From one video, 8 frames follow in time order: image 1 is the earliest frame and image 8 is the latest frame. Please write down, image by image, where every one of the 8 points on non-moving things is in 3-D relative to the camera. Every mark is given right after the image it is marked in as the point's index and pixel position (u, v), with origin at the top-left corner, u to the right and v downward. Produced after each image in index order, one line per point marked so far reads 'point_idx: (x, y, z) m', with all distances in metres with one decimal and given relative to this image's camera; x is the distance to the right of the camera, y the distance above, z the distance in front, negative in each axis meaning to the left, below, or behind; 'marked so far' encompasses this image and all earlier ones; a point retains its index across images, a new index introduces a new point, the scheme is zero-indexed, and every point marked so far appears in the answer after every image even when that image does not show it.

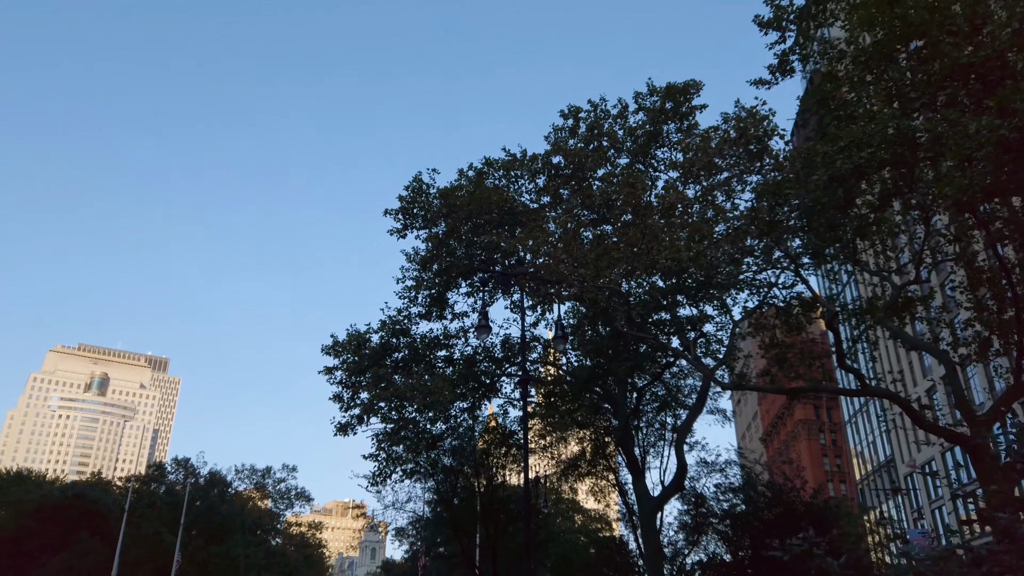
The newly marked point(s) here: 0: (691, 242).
0: (+4.3, +1.1, +17.9) m
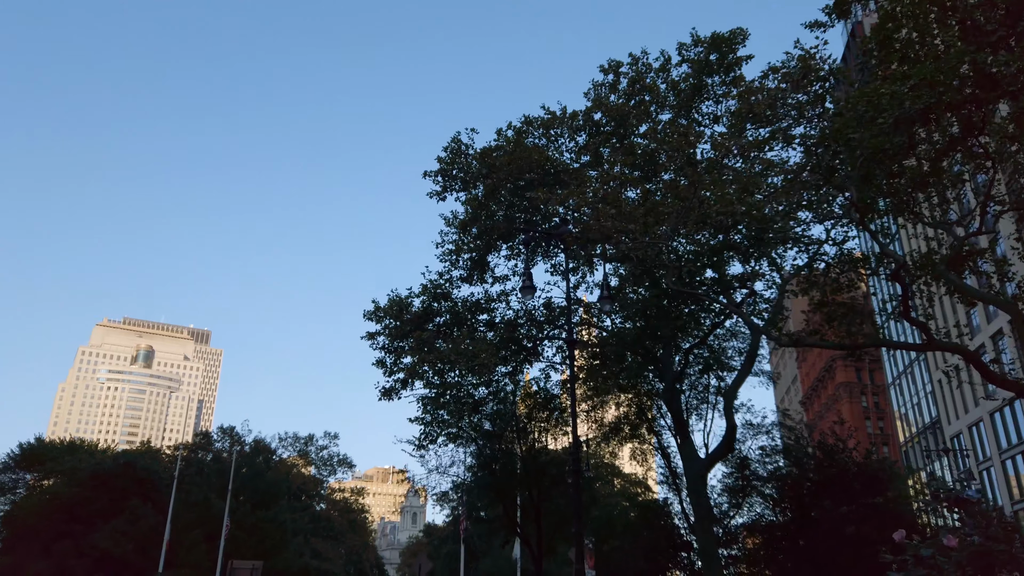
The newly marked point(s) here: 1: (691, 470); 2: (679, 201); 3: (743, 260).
0: (+5.2, +2.1, +17.3) m
1: (+4.6, -4.6, +19.7) m
2: (+4.1, +2.1, +18.4) m
3: (+5.9, +0.7, +19.6) m
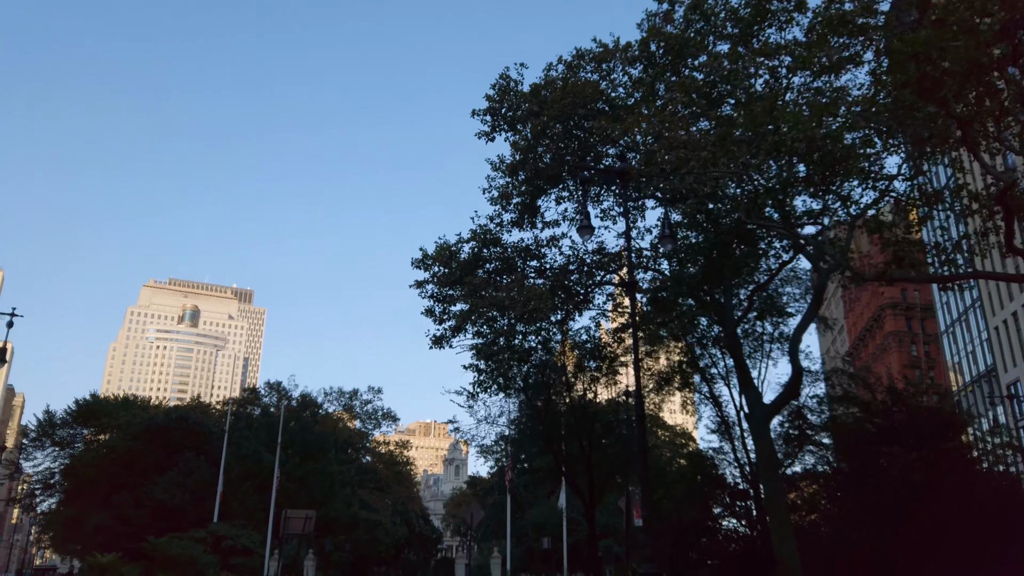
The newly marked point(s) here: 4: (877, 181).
0: (+6.4, +3.5, +16.2) m
1: (+6.0, -3.1, +19.0) m
2: (+5.3, +3.5, +17.3) m
3: (+7.2, +2.2, +18.6) m
4: (+9.3, +2.8, +19.8) m
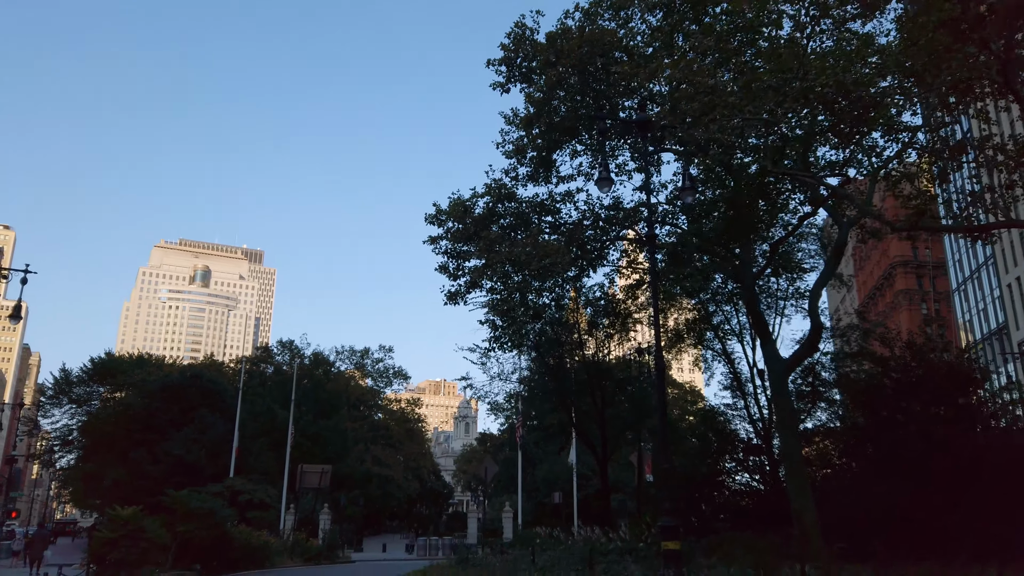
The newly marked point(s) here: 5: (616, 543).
0: (+6.7, +4.4, +15.7) m
1: (+6.4, -2.0, +18.9) m
2: (+5.7, +4.6, +16.9) m
3: (+7.5, +3.3, +18.1) m
4: (+9.7, +3.9, +19.4) m
5: (+2.7, -6.5, +19.8) m
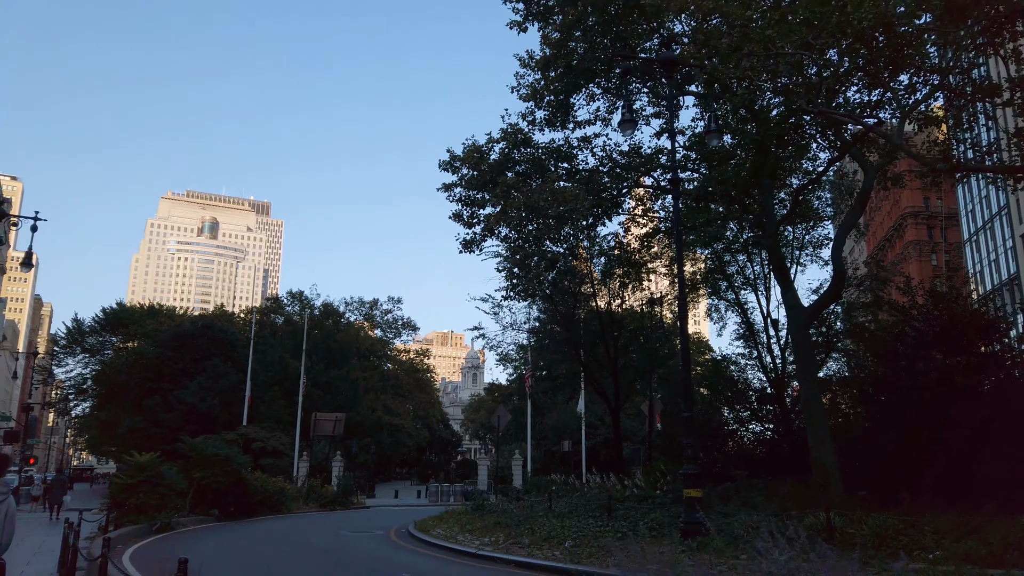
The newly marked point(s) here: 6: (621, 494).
0: (+7.1, +5.5, +15.1) m
1: (+6.8, -0.7, +18.6) m
2: (+6.1, +5.7, +16.2) m
3: (+8.0, +4.5, +17.5) m
4: (+10.1, +5.2, +18.7) m
5: (+3.1, -5.2, +19.9) m
6: (+2.7, -5.1, +19.0) m
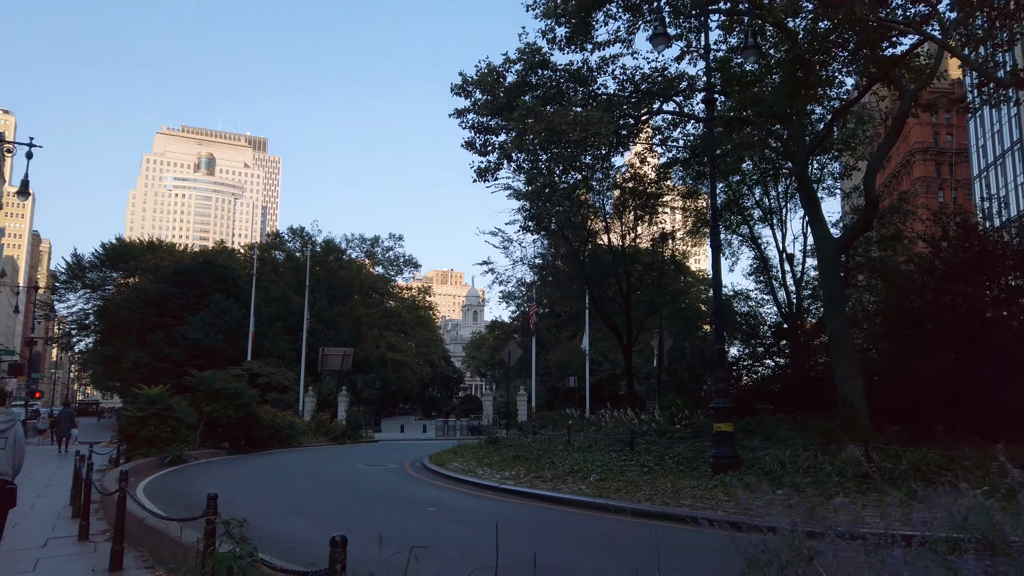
0: (+7.6, +6.8, +13.9) m
1: (+7.2, +0.9, +17.9) m
2: (+6.5, +7.1, +15.1) m
3: (+8.4, +6.1, +16.5) m
4: (+10.6, +6.8, +17.6) m
5: (+3.5, -3.5, +19.5) m
6: (+3.1, -3.4, +18.6) m
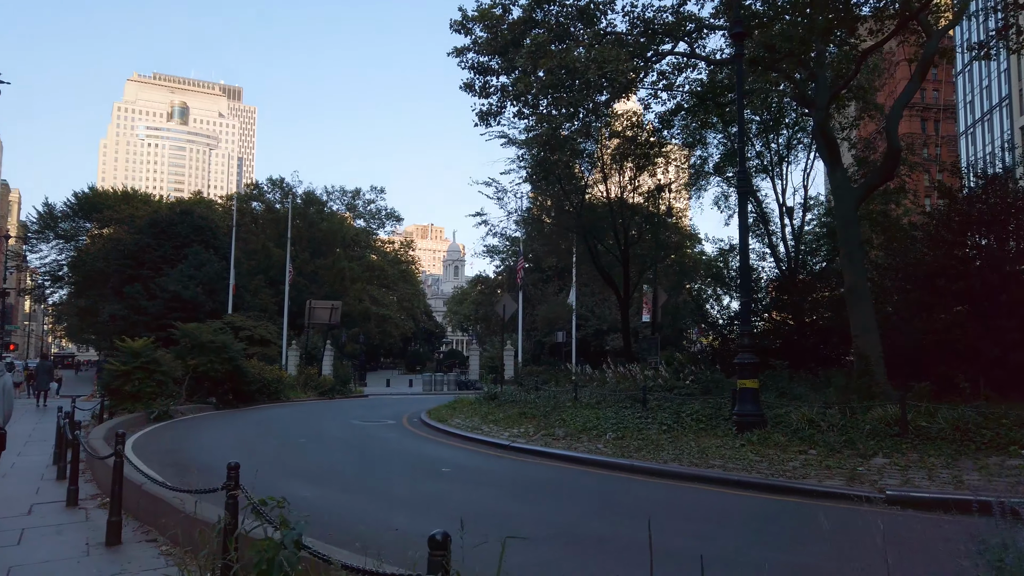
0: (+7.9, +7.6, +12.8) m
1: (+7.3, +1.9, +17.2) m
2: (+6.8, +8.0, +14.0) m
3: (+8.6, +7.0, +15.5) m
4: (+10.8, +7.8, +16.6) m
5: (+3.6, -2.3, +19.0) m
6: (+3.2, -2.3, +18.0) m
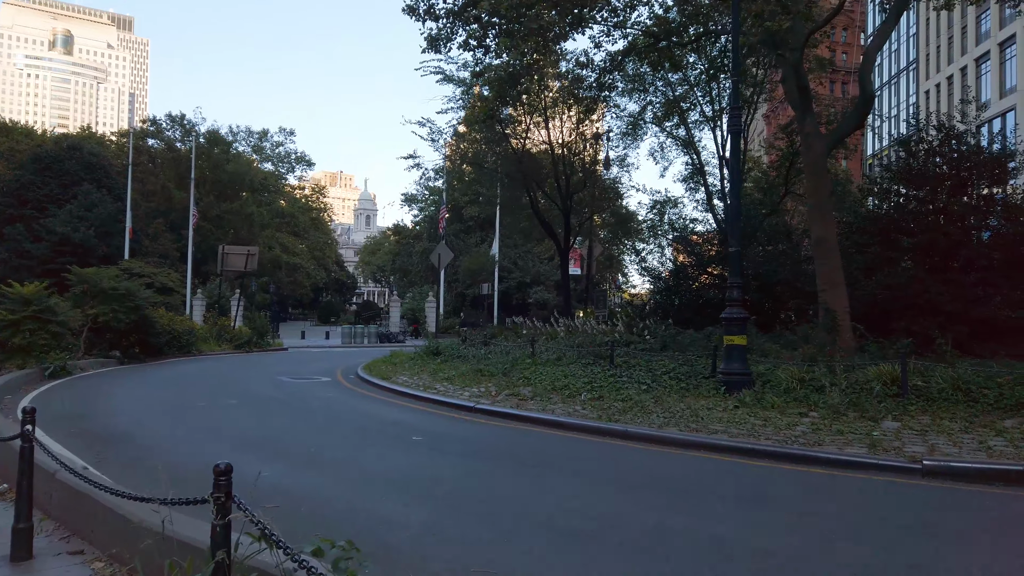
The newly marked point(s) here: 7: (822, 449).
0: (+7.5, +8.3, +11.8) m
1: (+6.4, +2.9, +16.4) m
2: (+6.3, +8.8, +12.8) m
3: (+7.9, +7.9, +14.6) m
4: (+10.0, +8.7, +15.9) m
5: (+2.3, -1.1, +18.0) m
6: (+2.1, -1.1, +17.0) m
7: (+3.5, -1.8, +8.8) m
